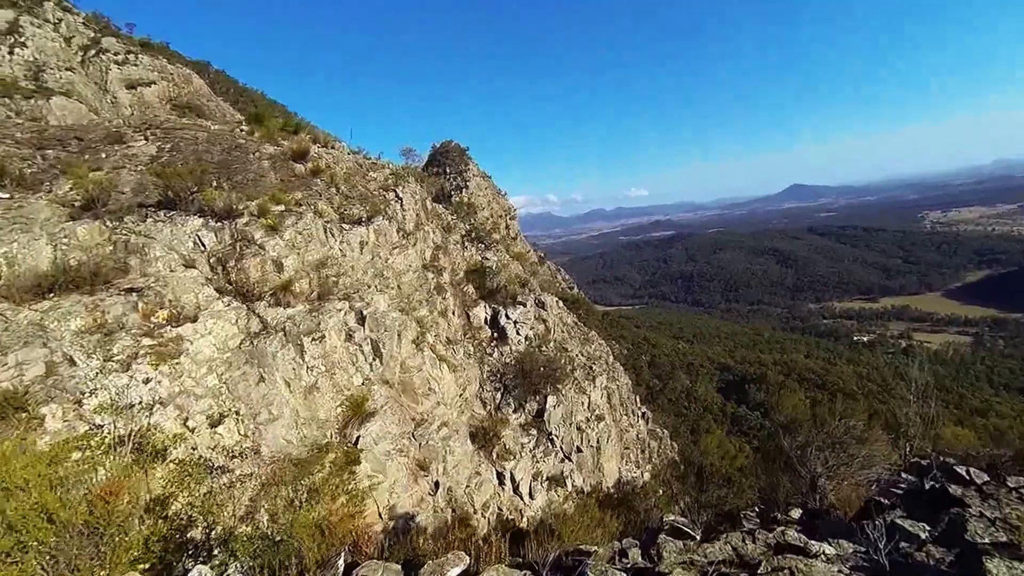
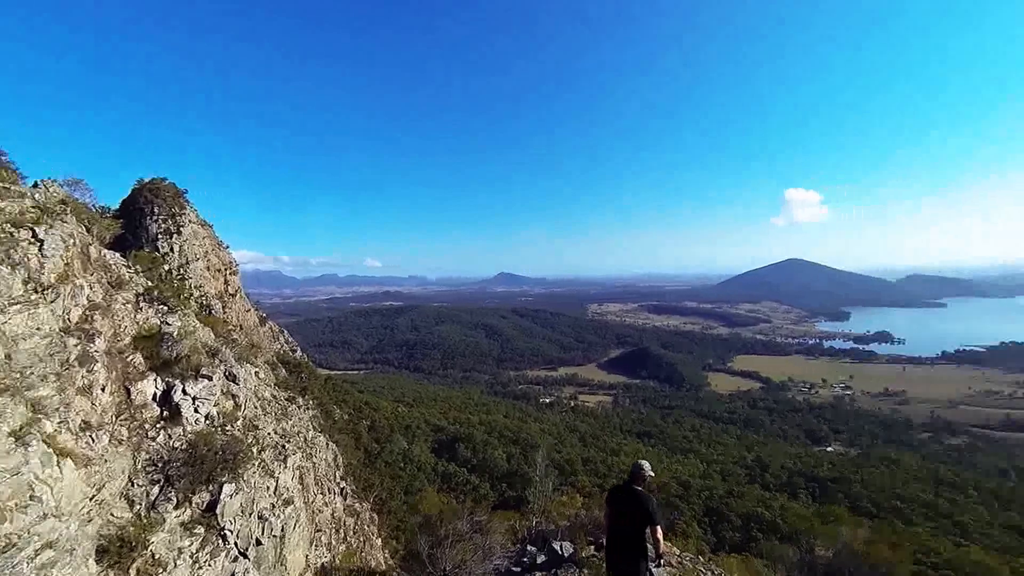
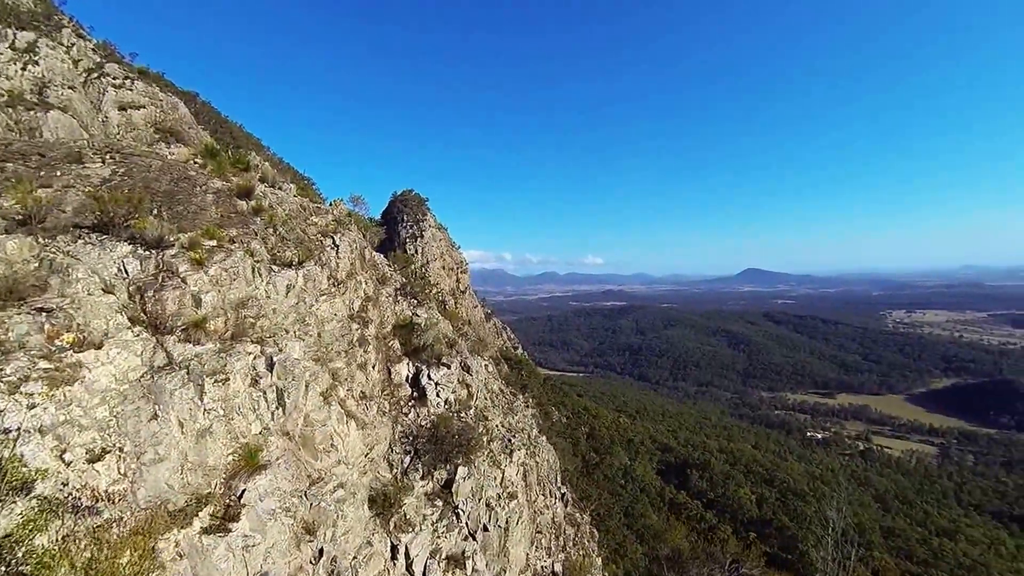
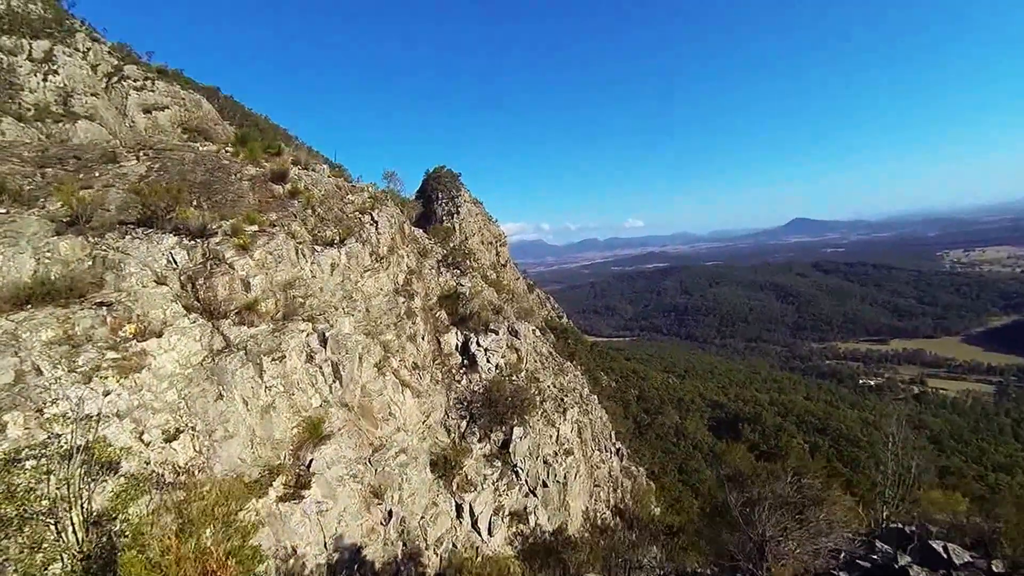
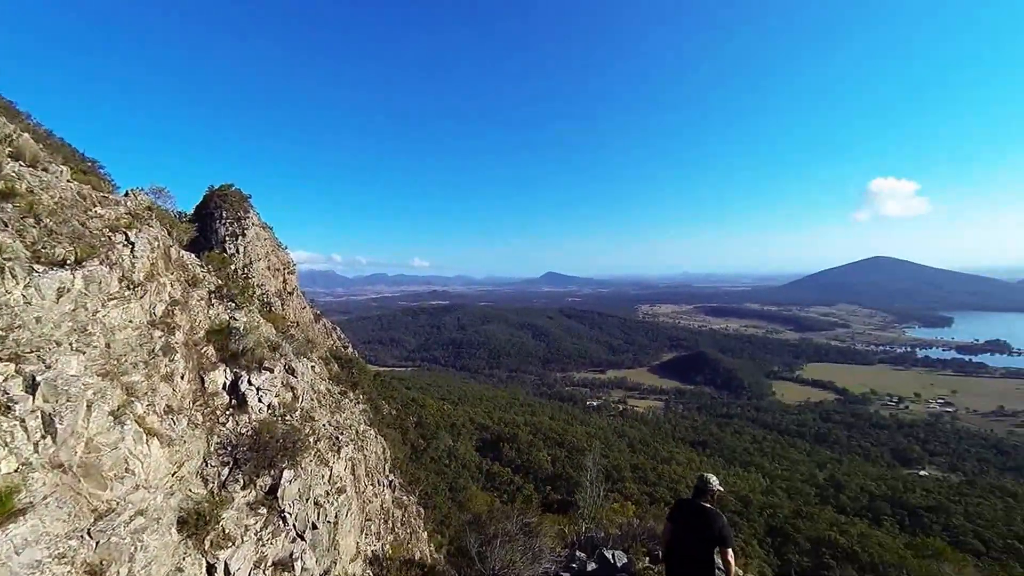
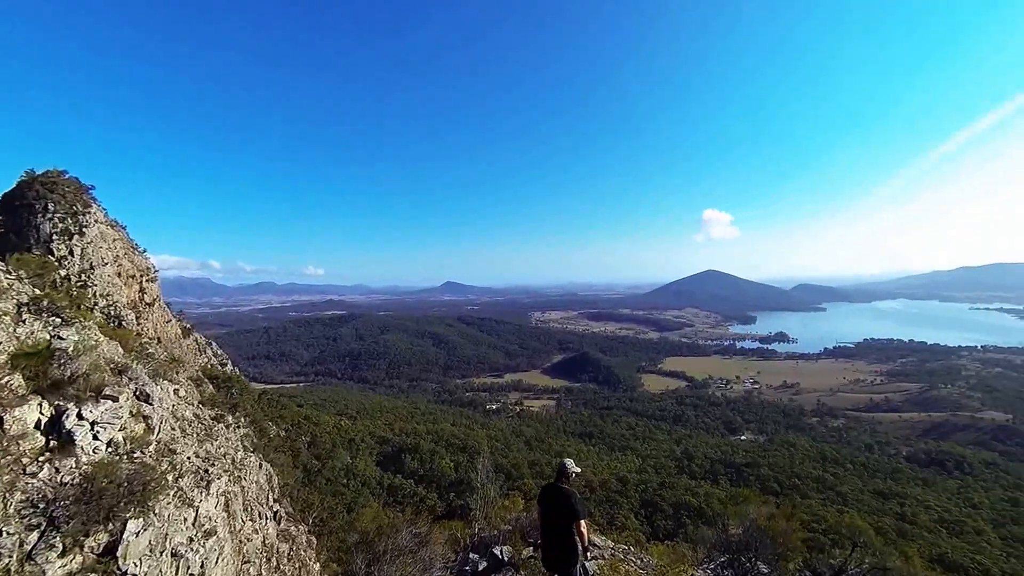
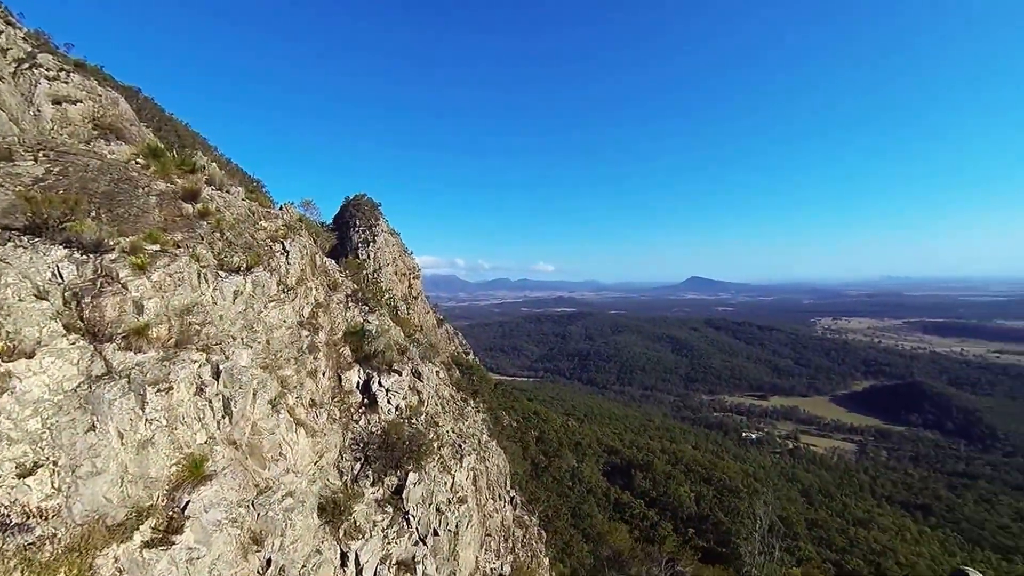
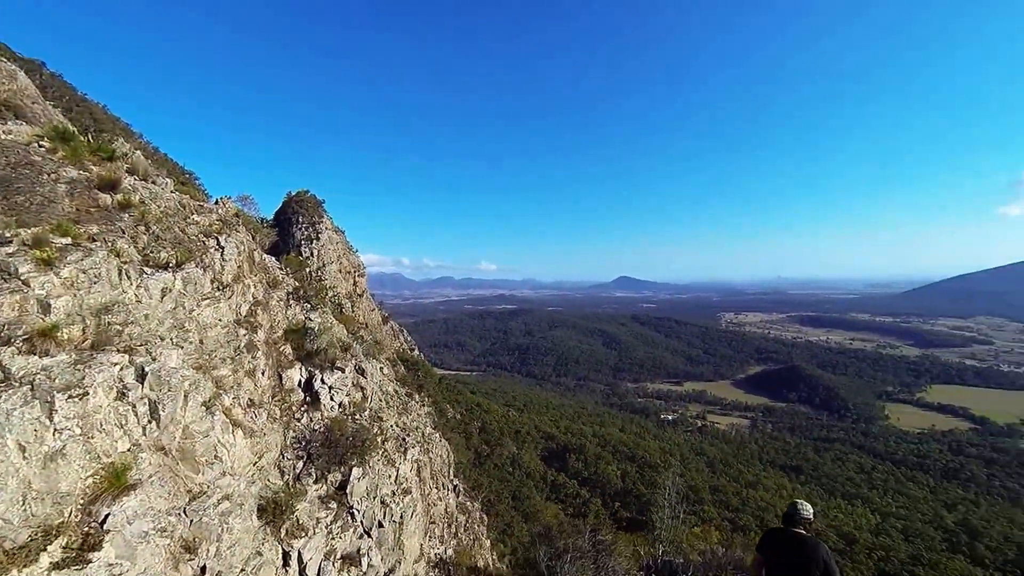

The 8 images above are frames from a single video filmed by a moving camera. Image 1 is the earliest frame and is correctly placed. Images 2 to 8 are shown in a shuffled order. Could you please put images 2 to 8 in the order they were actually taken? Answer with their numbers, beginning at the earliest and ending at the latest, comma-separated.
4, 3, 7, 8, 5, 2, 6
